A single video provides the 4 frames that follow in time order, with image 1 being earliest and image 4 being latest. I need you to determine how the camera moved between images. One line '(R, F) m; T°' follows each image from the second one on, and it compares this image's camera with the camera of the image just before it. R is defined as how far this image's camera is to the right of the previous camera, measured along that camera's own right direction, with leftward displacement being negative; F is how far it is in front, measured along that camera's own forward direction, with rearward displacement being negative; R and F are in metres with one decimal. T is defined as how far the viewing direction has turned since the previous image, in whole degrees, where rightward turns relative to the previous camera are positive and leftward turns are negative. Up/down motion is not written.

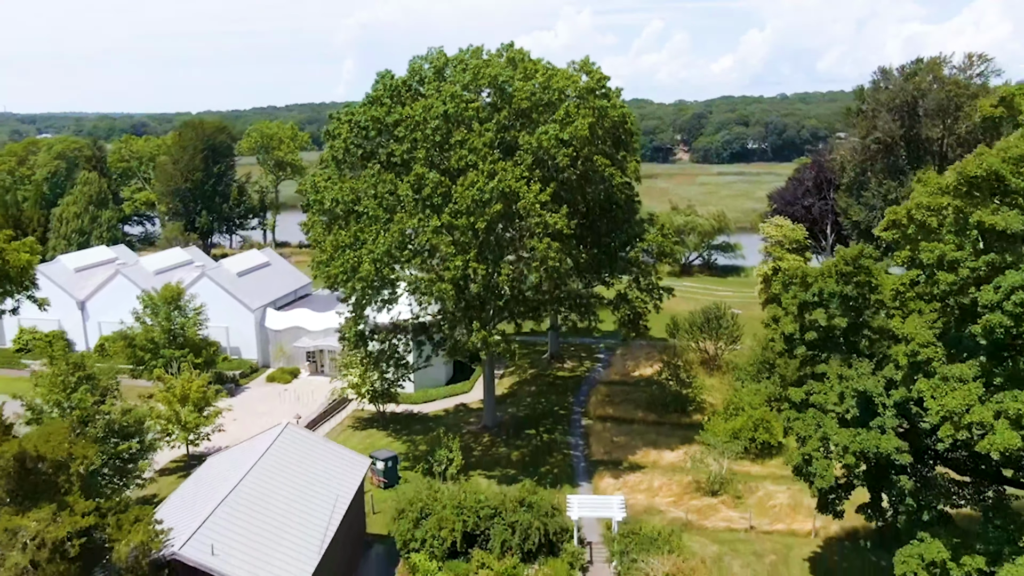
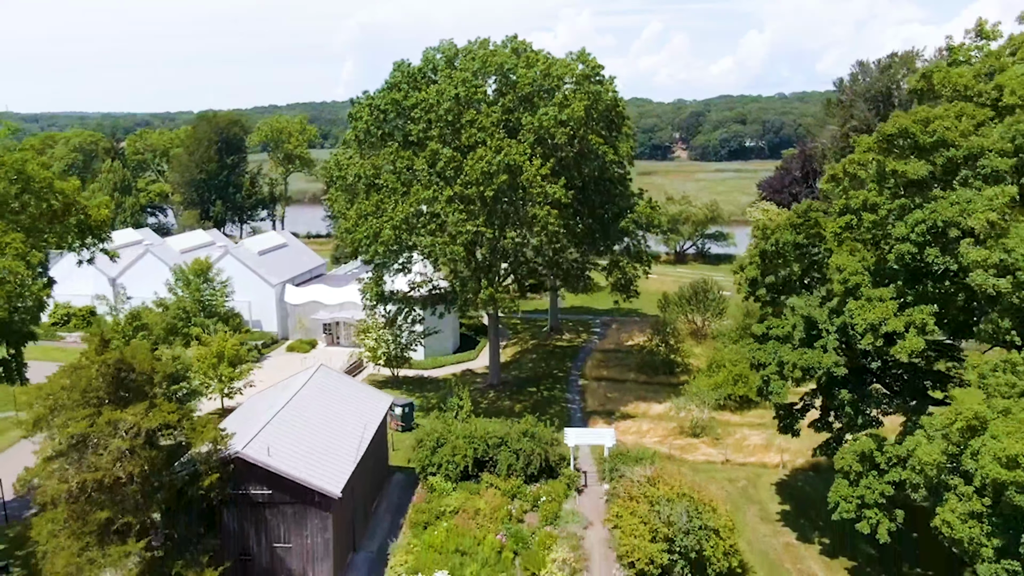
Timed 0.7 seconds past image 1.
(-0.2, -3.1) m; 0°
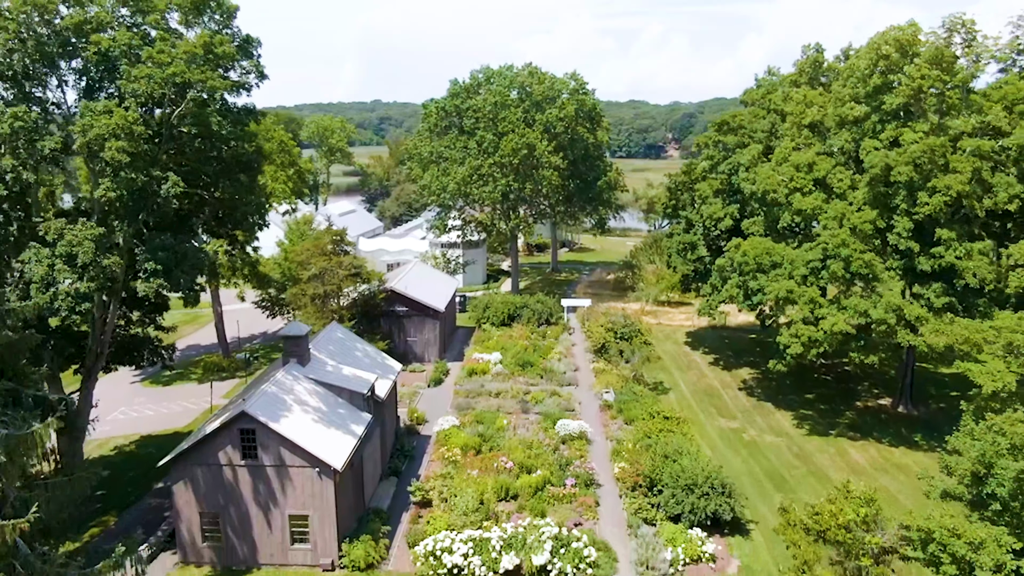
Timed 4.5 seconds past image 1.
(-1.2, -16.9) m; 0°
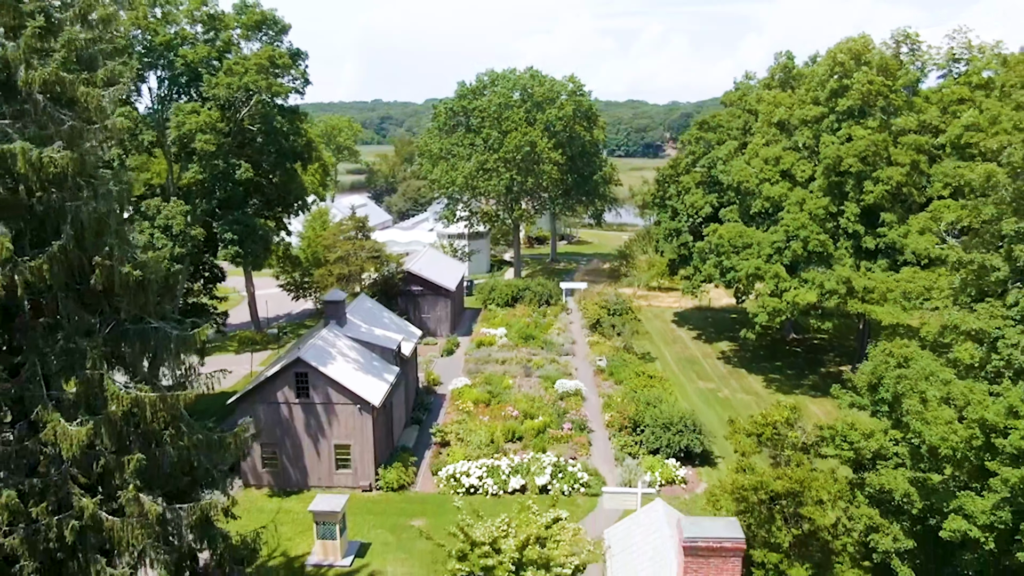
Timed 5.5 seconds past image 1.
(-0.3, -4.1) m; 0°
